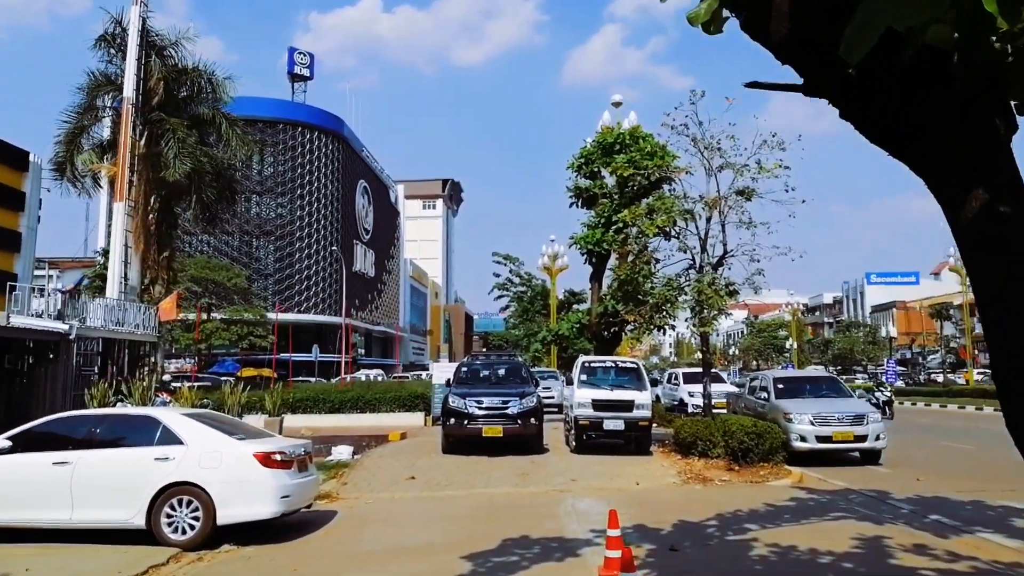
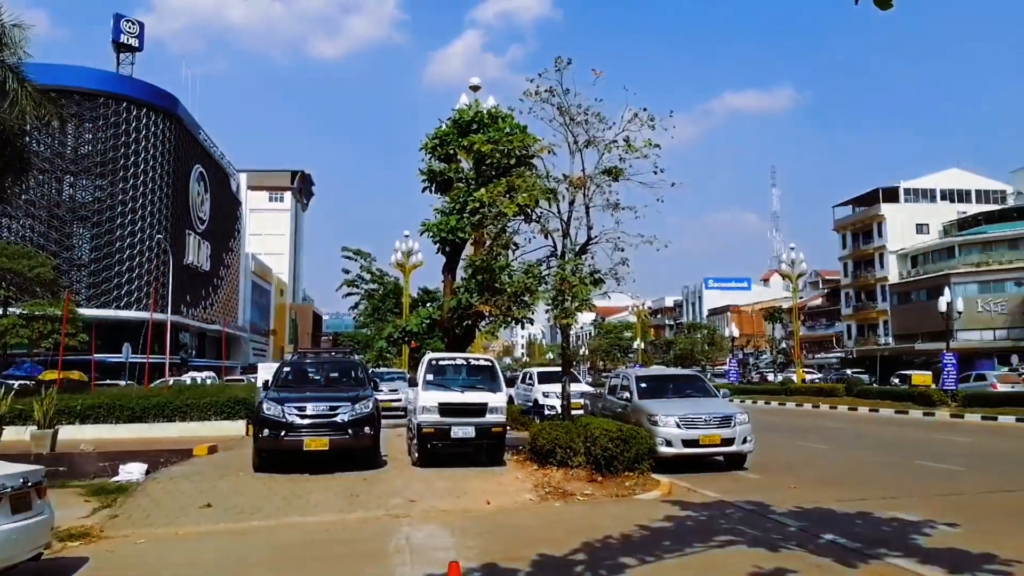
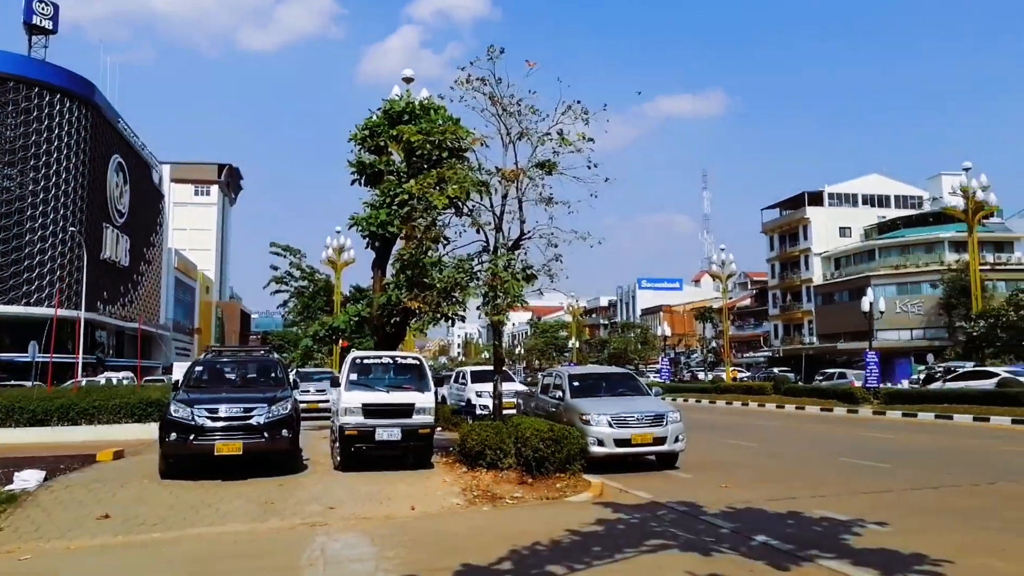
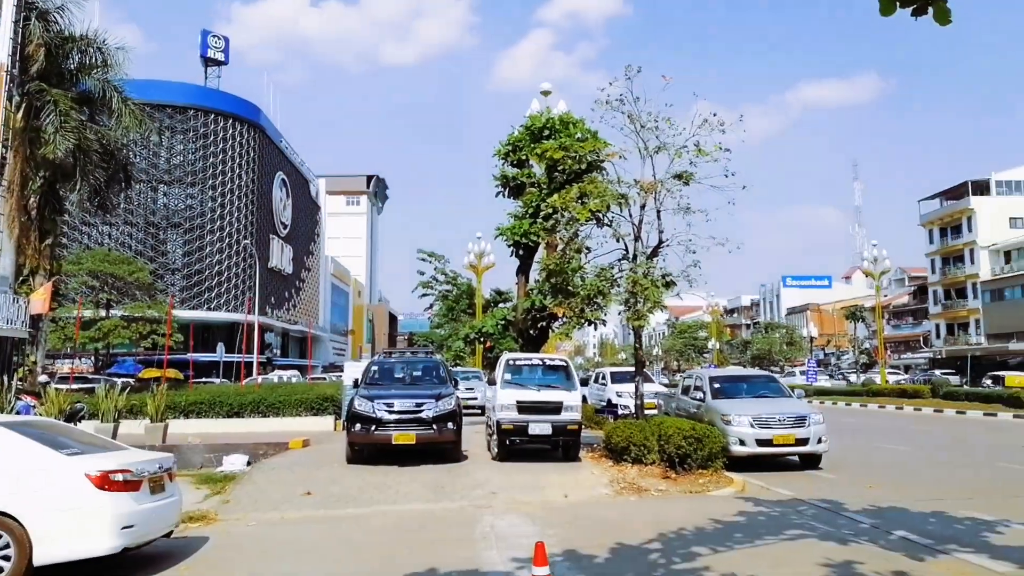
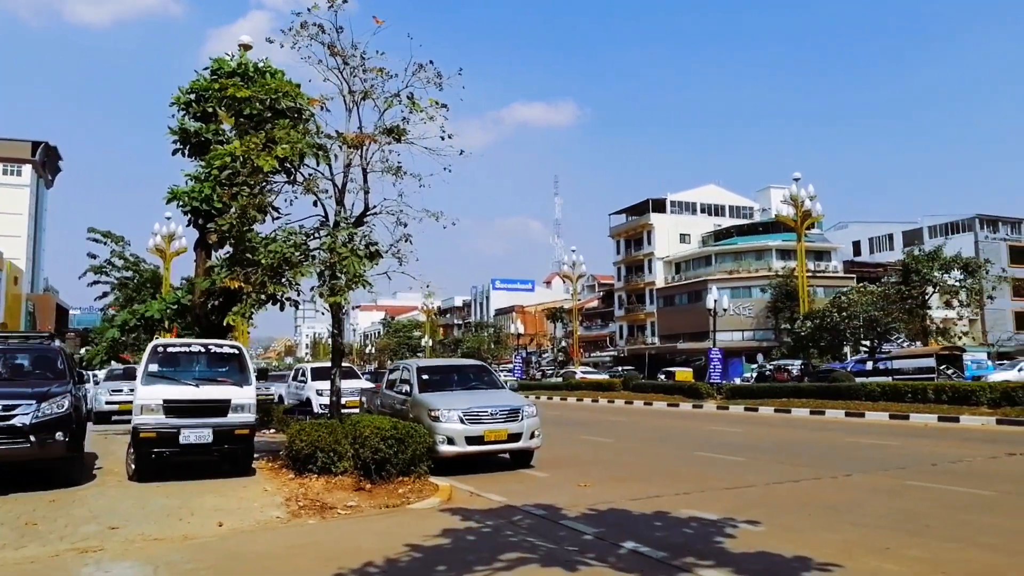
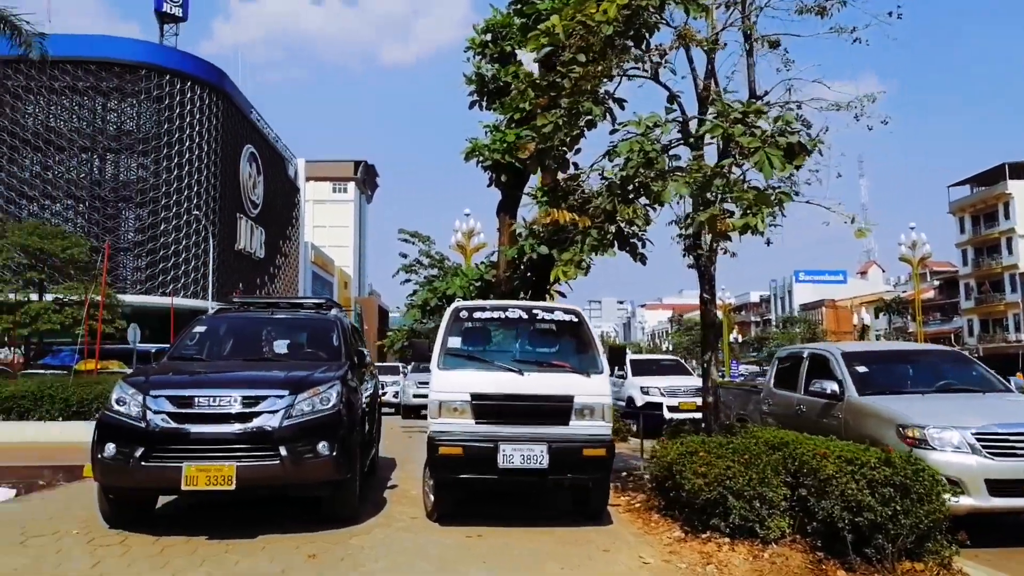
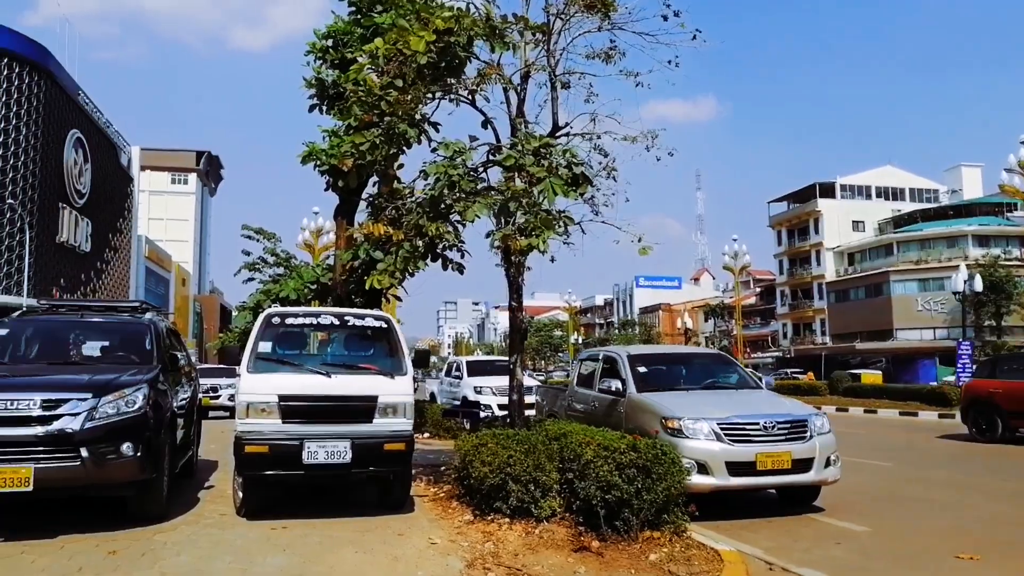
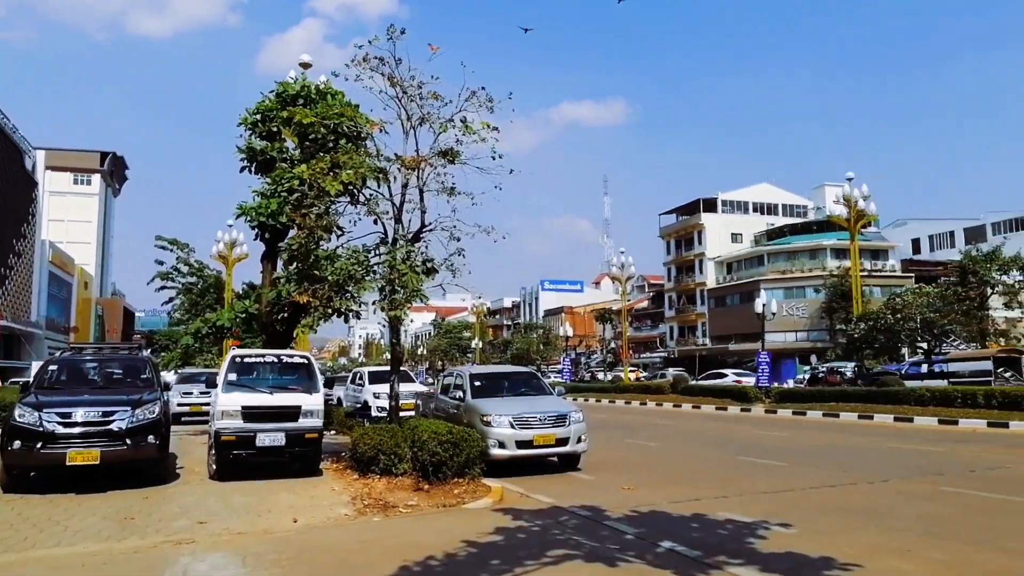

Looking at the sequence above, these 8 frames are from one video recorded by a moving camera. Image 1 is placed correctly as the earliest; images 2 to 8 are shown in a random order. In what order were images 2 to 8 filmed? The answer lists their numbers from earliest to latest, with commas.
4, 2, 3, 8, 5, 7, 6
